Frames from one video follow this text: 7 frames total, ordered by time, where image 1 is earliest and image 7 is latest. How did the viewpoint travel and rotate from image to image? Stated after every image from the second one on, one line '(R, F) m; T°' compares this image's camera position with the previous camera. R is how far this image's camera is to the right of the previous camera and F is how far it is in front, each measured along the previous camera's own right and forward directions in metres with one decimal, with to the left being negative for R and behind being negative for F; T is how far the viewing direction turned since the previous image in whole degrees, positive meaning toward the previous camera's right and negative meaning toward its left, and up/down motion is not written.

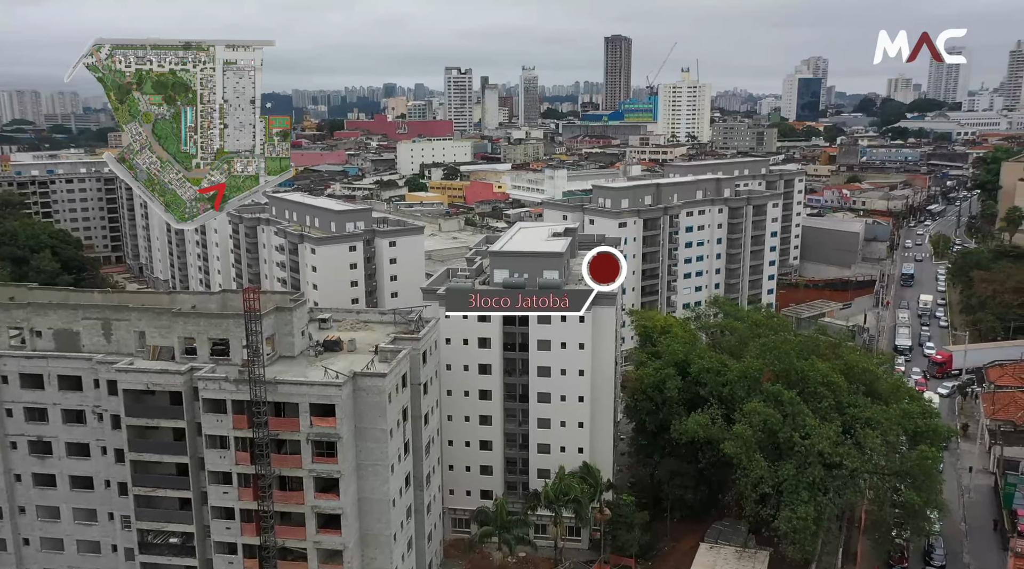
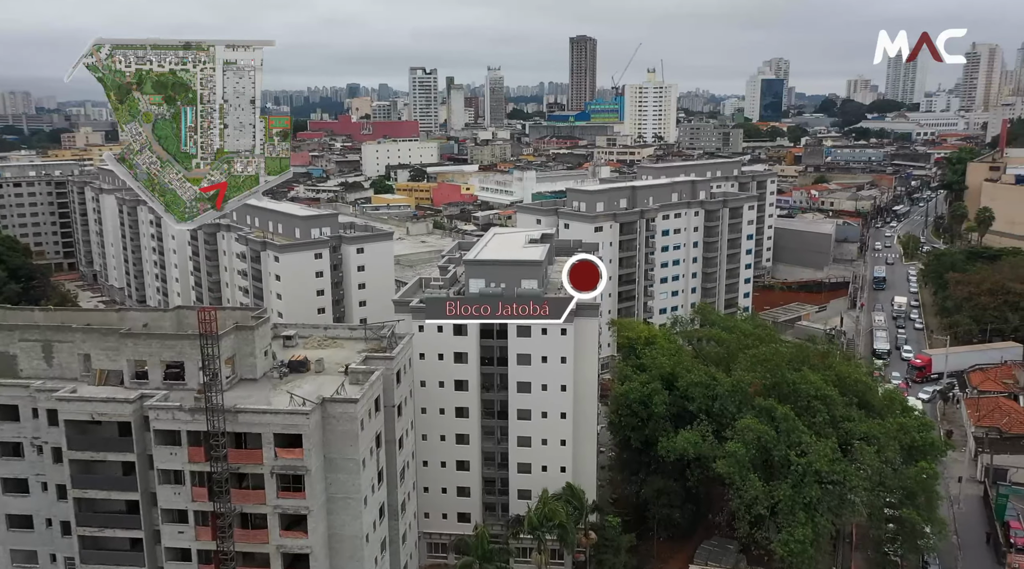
(-0.4, +1.7) m; +2°
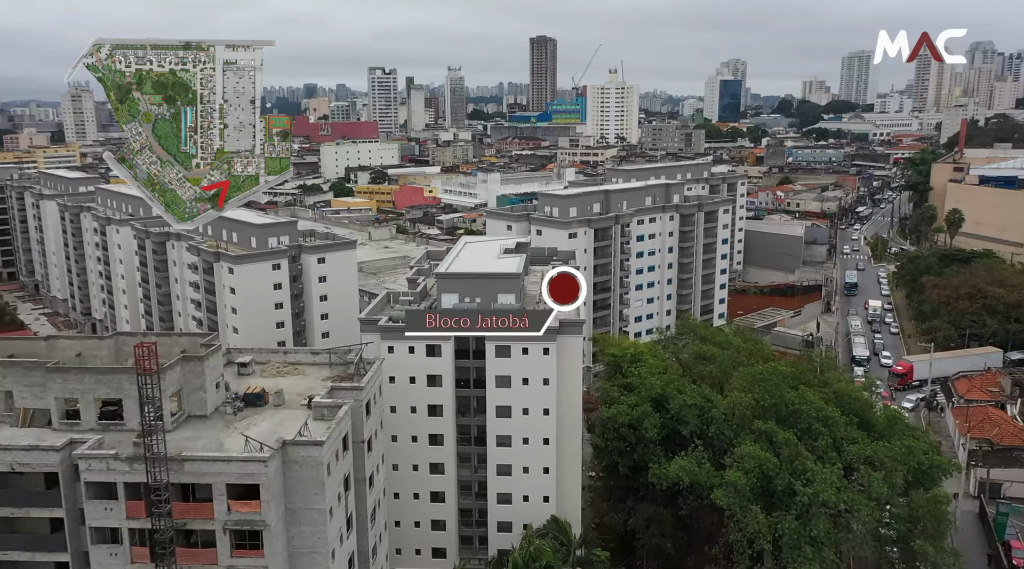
(-0.5, +2.3) m; +3°
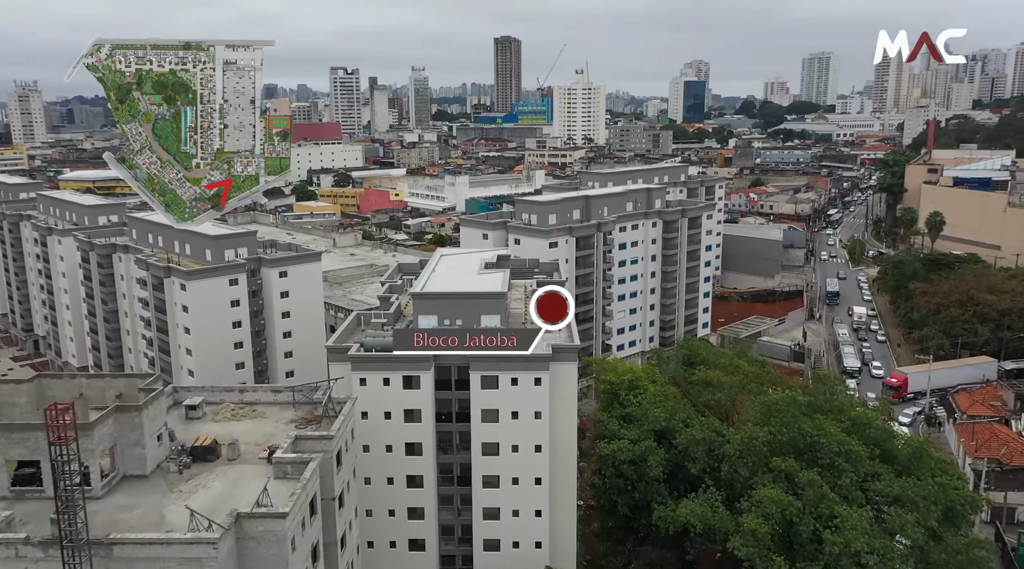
(-0.6, +2.9) m; +2°
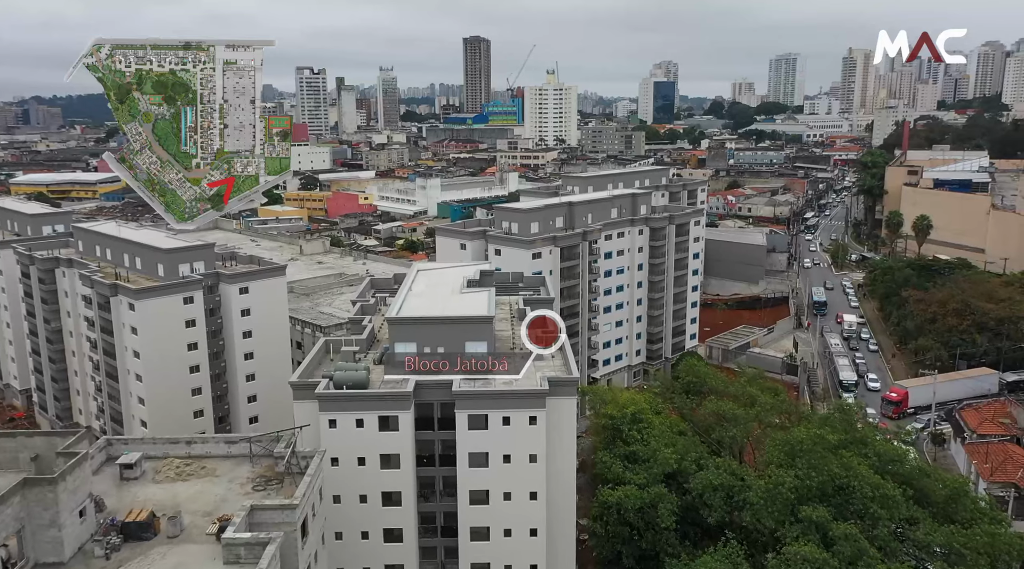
(-0.5, +2.9) m; +2°
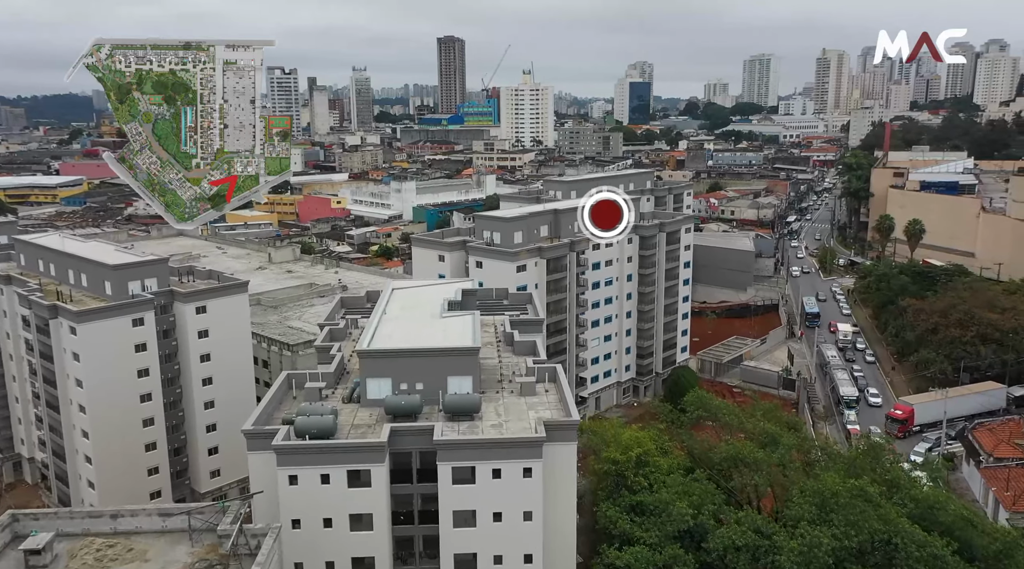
(-0.3, +2.9) m; +2°
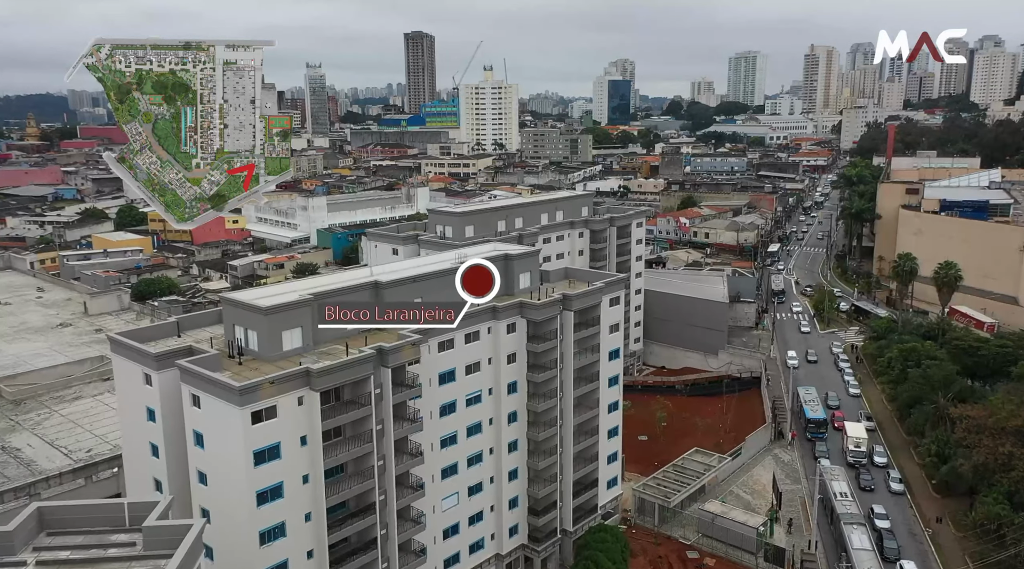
(+6.2, +17.9) m; +1°
